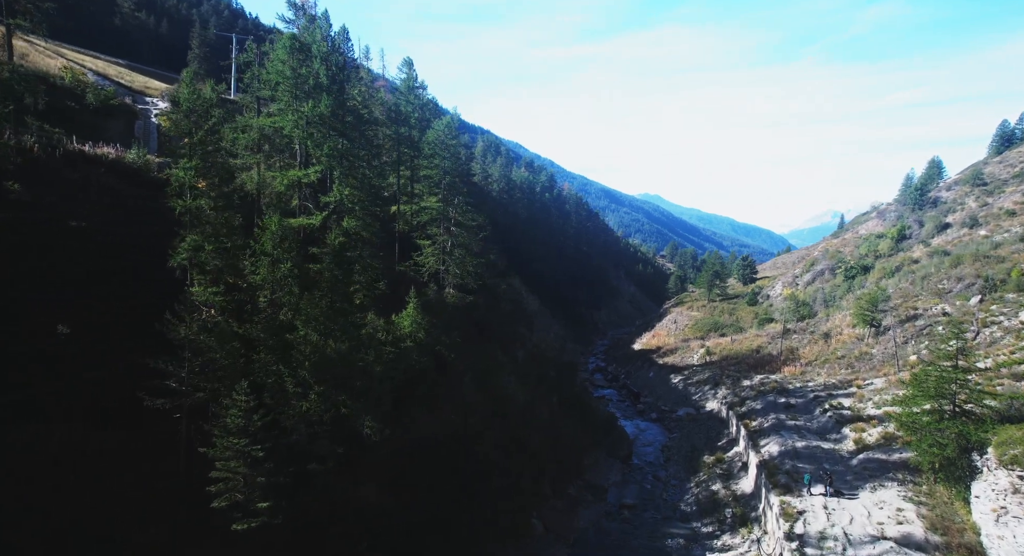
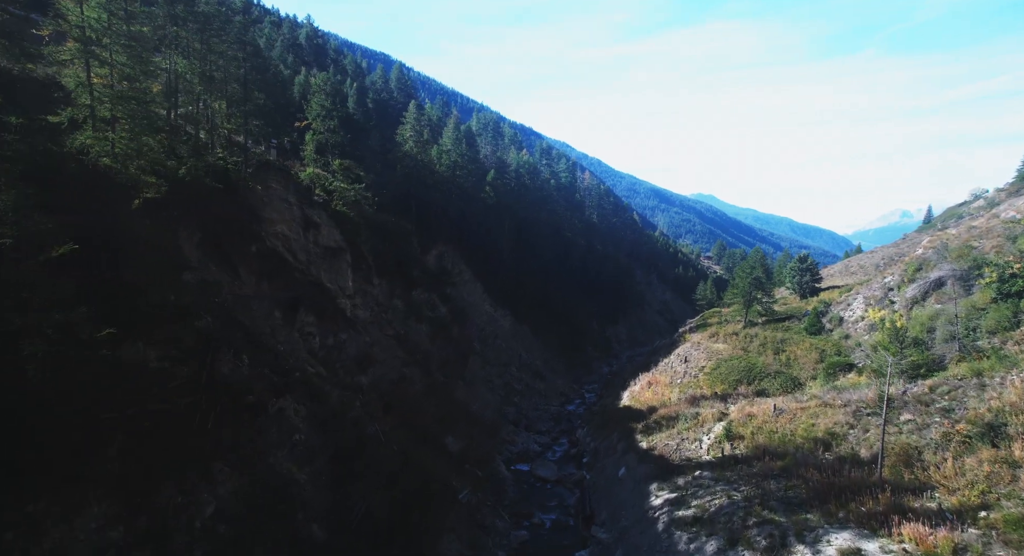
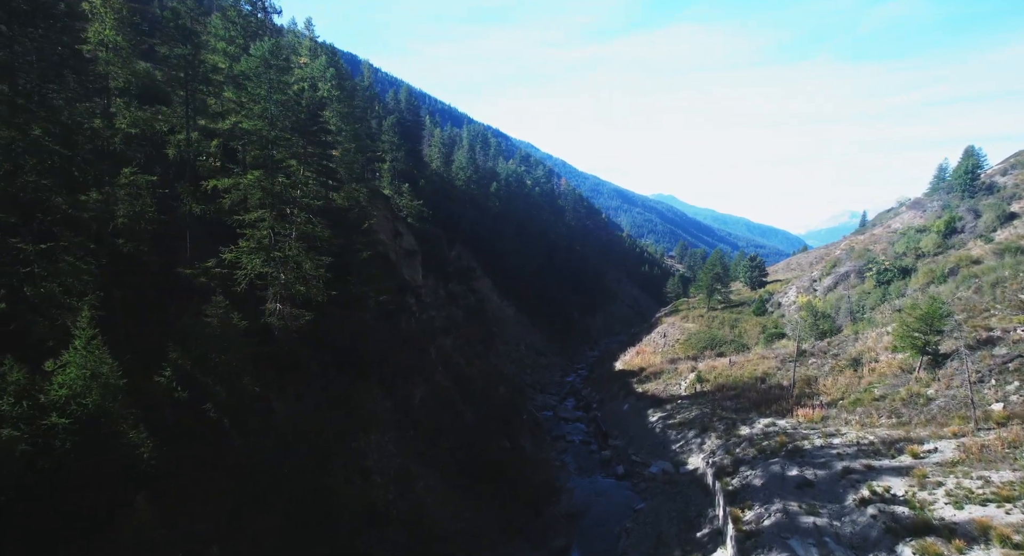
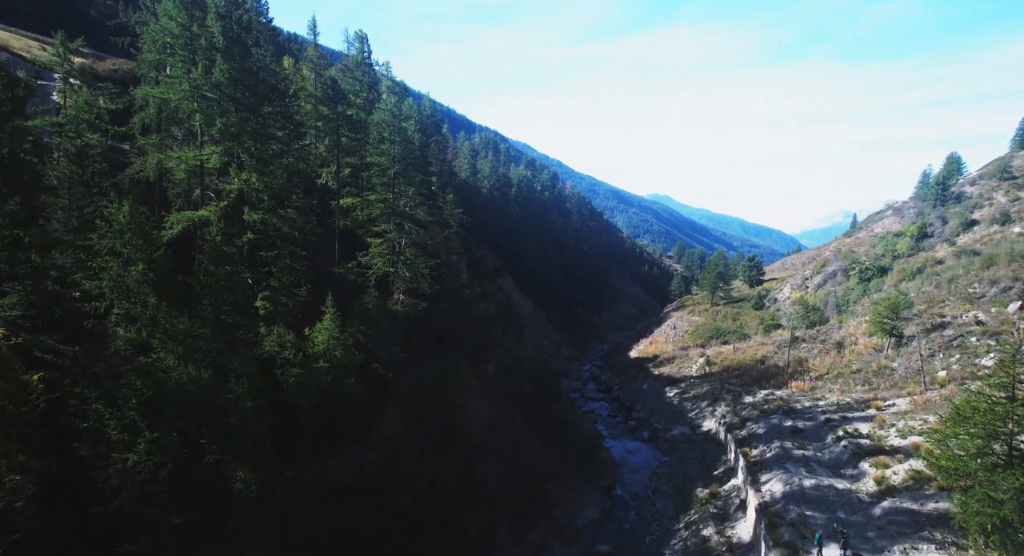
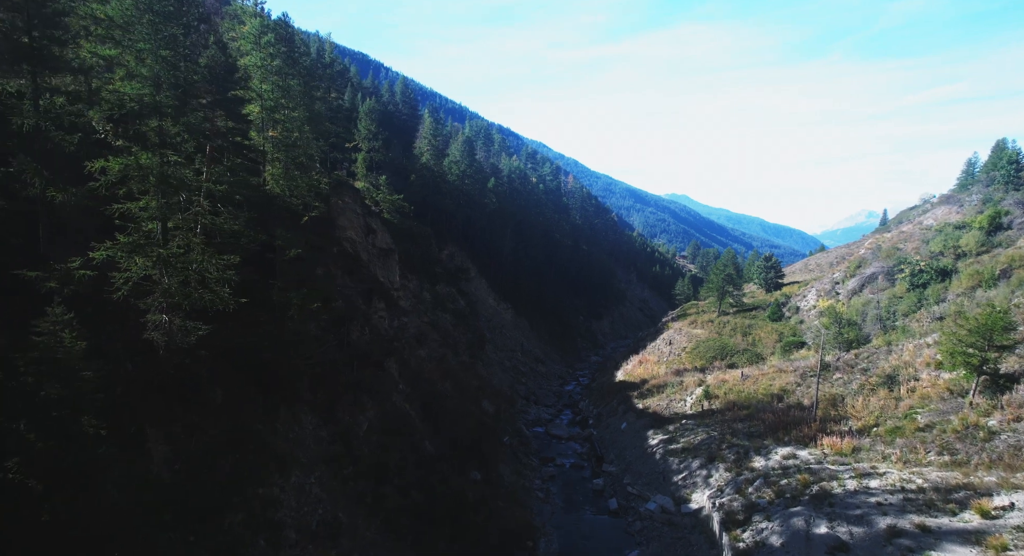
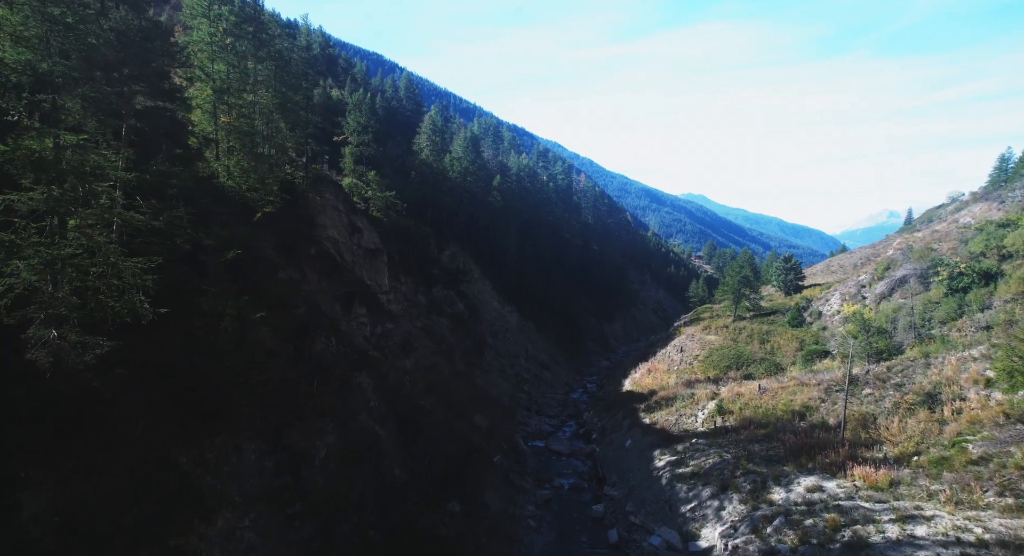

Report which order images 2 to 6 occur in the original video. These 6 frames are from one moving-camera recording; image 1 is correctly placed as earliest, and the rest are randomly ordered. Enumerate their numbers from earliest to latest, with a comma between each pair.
4, 3, 5, 6, 2
